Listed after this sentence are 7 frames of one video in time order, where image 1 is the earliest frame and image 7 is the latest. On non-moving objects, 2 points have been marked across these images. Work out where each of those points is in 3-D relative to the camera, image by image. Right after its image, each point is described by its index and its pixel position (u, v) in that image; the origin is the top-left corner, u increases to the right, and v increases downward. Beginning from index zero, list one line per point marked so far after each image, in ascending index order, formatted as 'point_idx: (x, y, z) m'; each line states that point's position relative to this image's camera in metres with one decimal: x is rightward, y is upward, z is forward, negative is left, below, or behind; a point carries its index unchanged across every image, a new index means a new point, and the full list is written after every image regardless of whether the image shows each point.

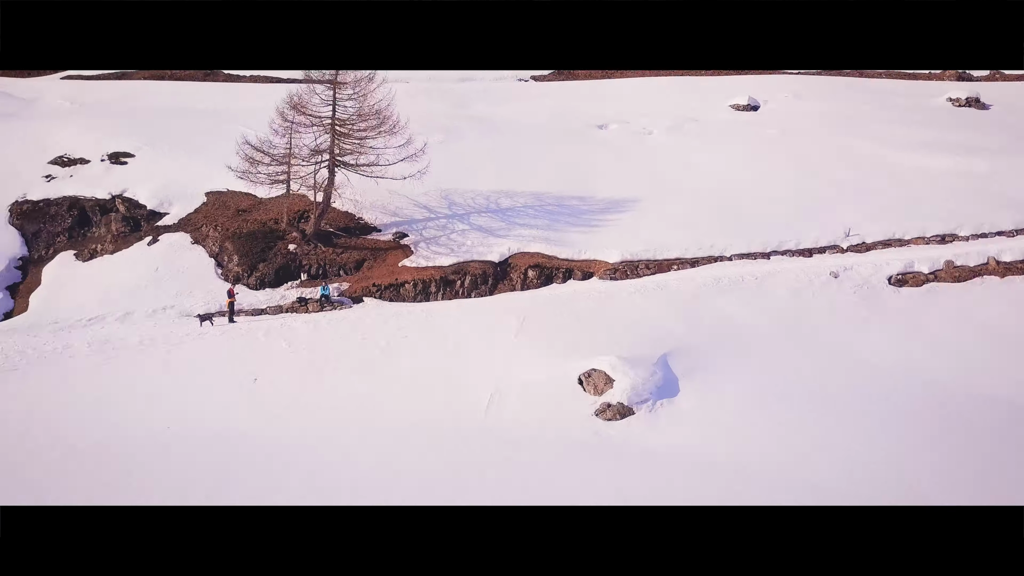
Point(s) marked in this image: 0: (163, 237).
0: (-6.2, +0.9, +20.0) m
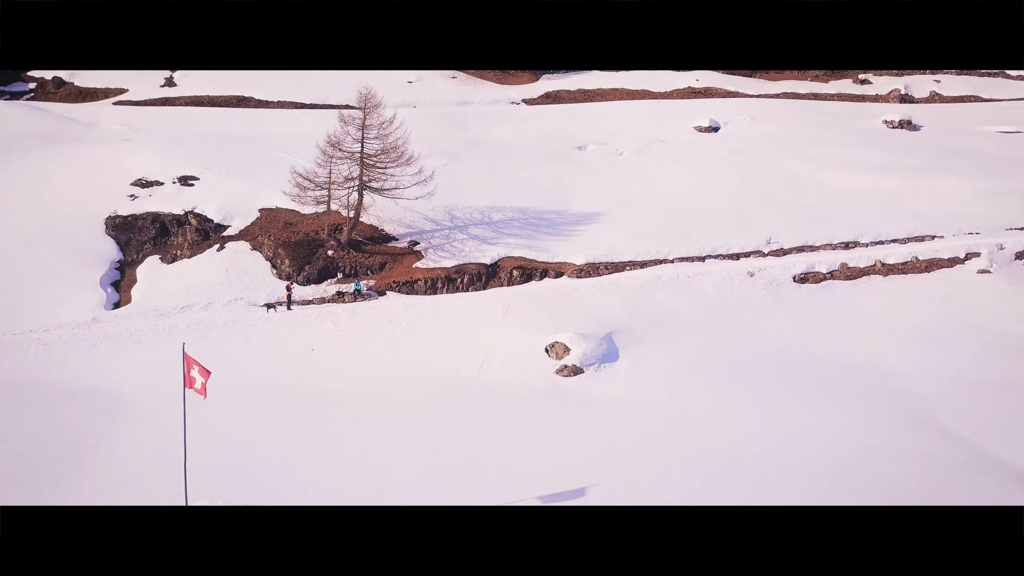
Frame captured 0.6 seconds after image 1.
0: (-6.4, +1.0, +25.5) m
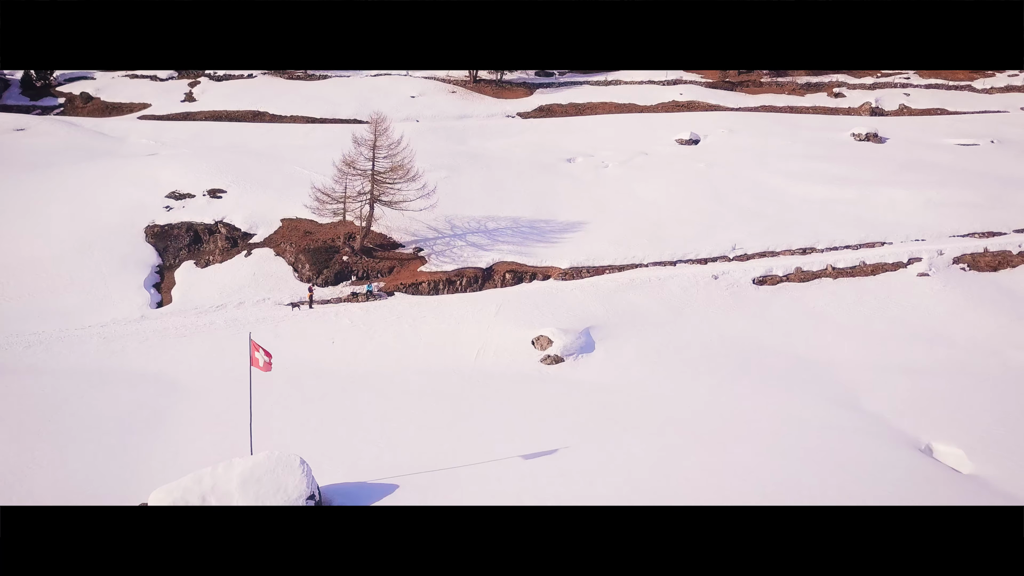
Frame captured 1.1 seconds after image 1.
0: (-6.6, +1.0, +28.8) m
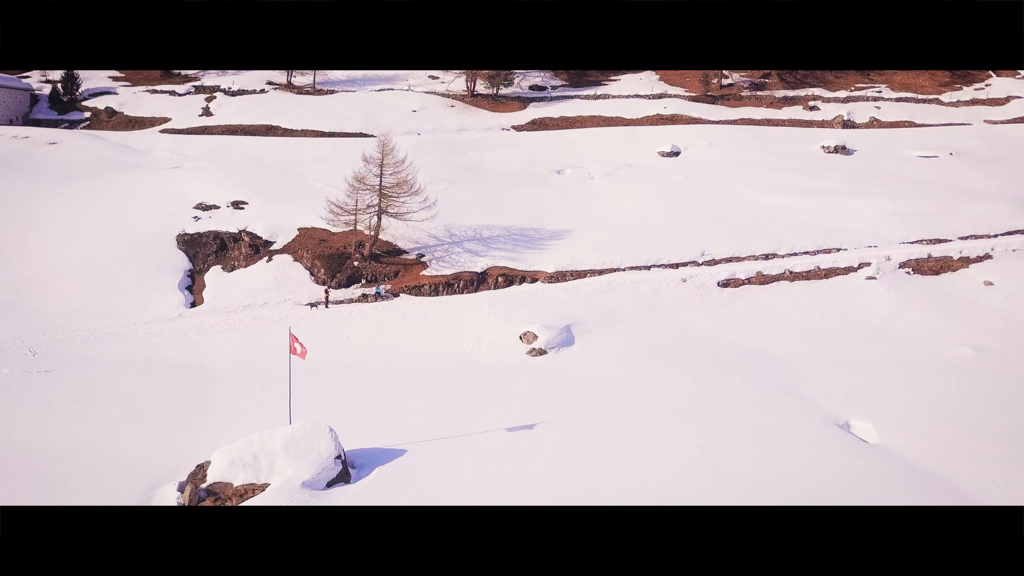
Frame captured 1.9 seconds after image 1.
0: (-6.8, +0.9, +32.4) m
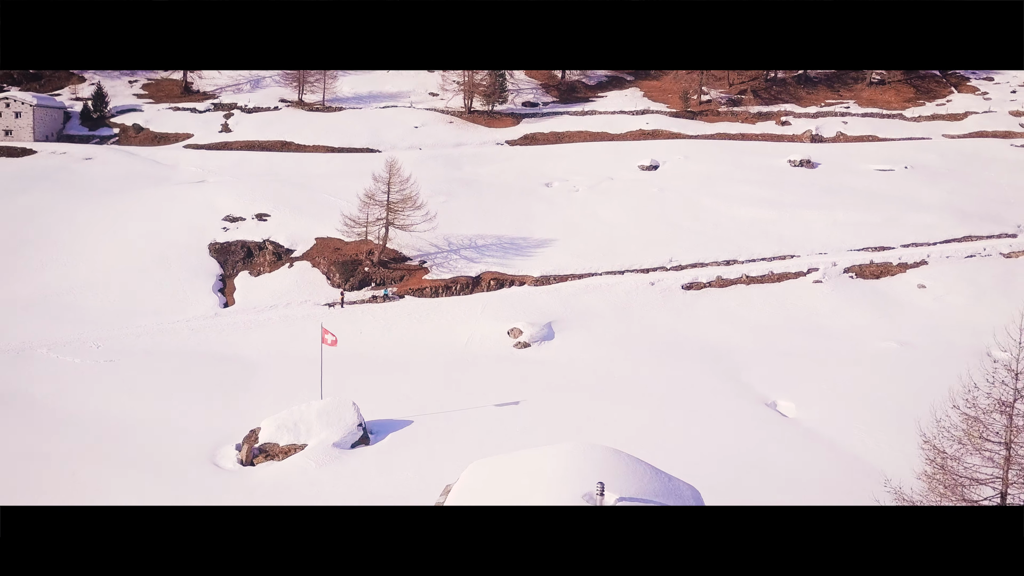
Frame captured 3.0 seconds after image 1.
0: (-7.1, +0.8, +37.0) m
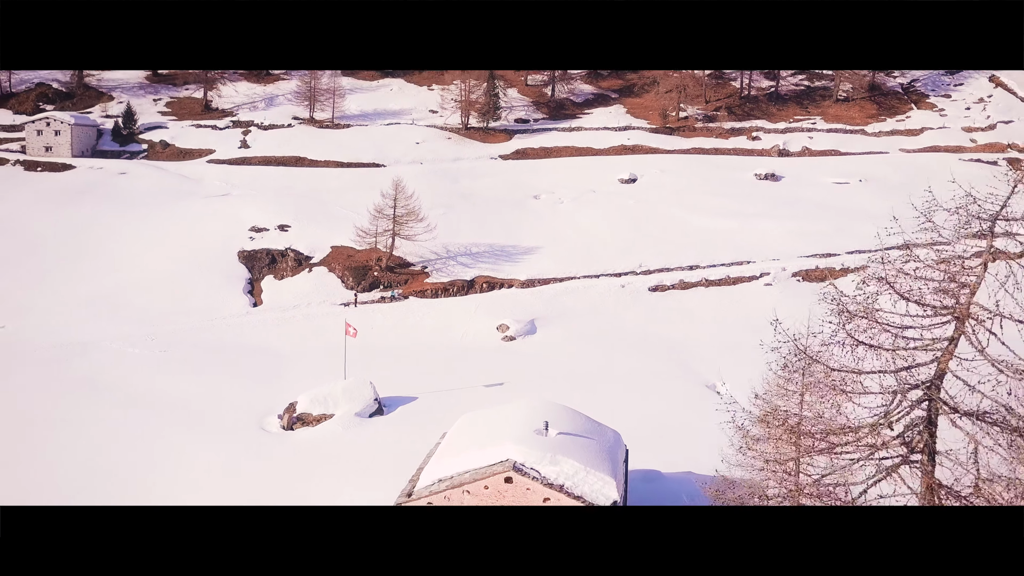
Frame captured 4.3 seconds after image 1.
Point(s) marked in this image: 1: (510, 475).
0: (-7.5, +0.8, +42.6) m
1: (0.0, -2.5, +15.2) m
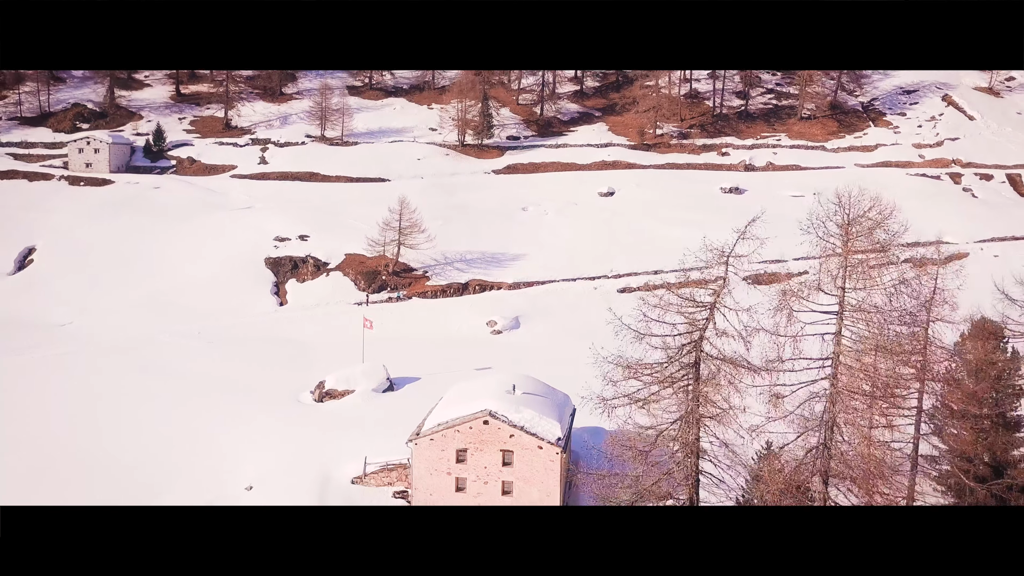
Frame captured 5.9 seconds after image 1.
0: (-8.0, +0.7, +49.5) m
1: (-0.5, -2.6, +22.2) m
